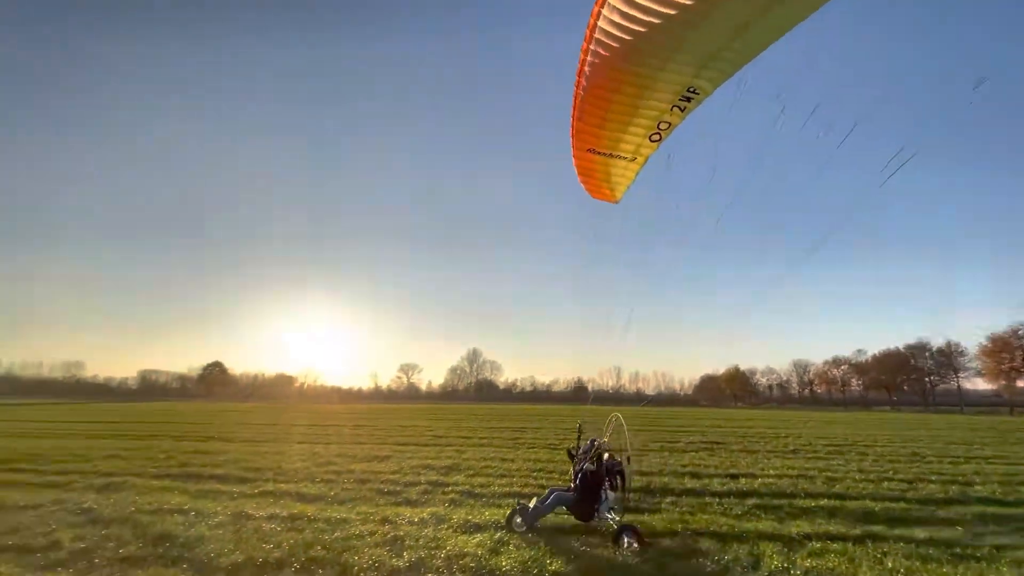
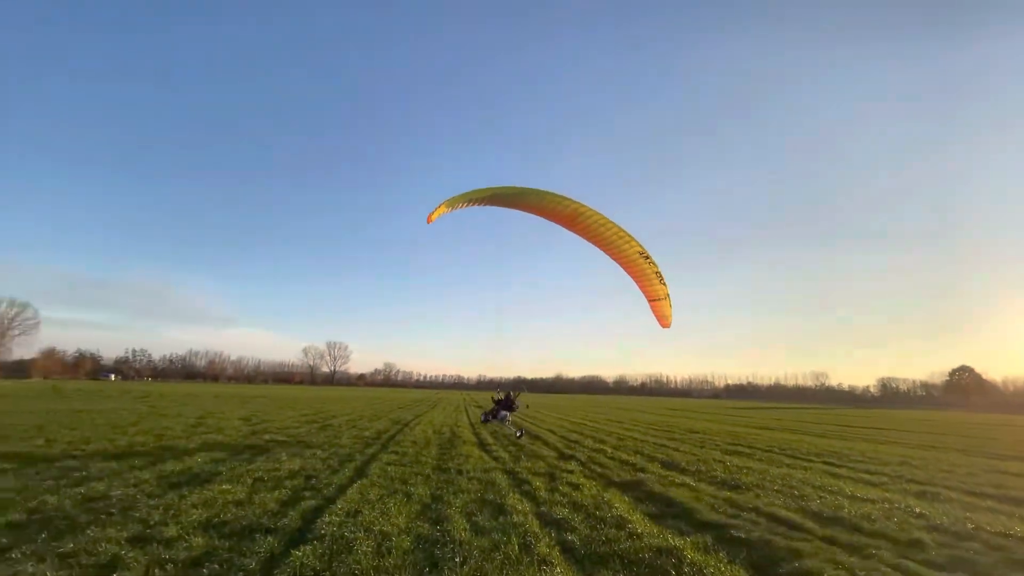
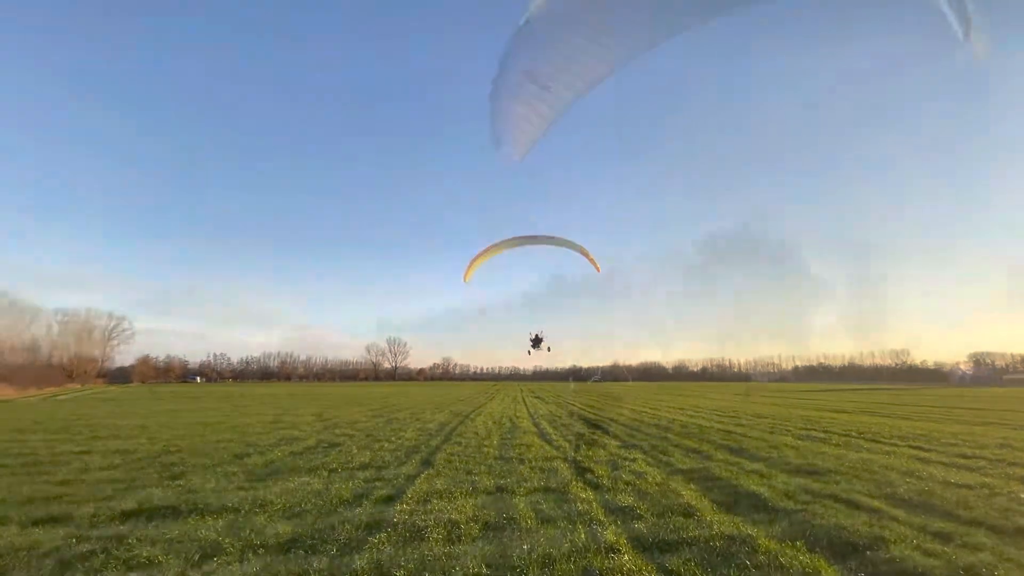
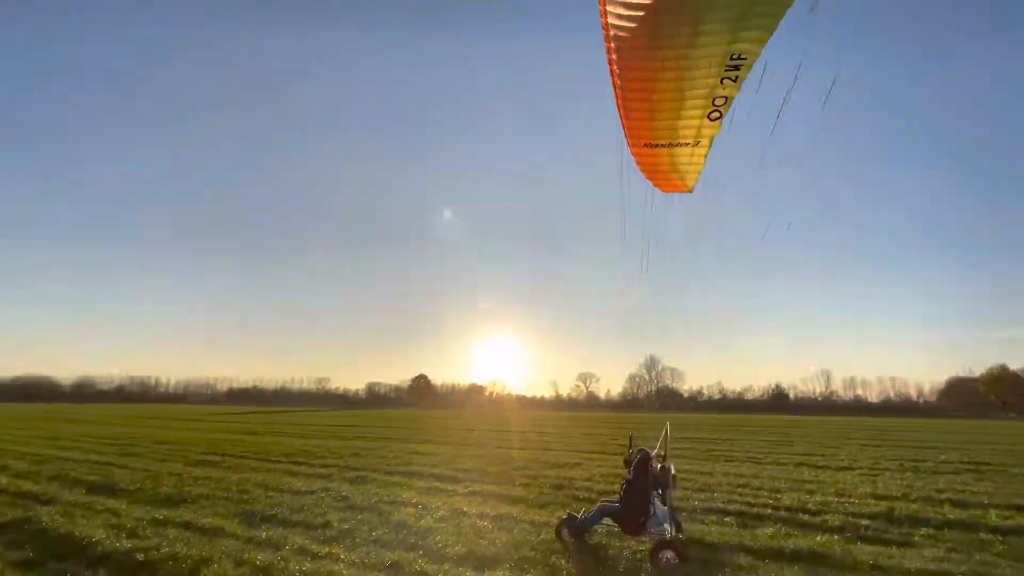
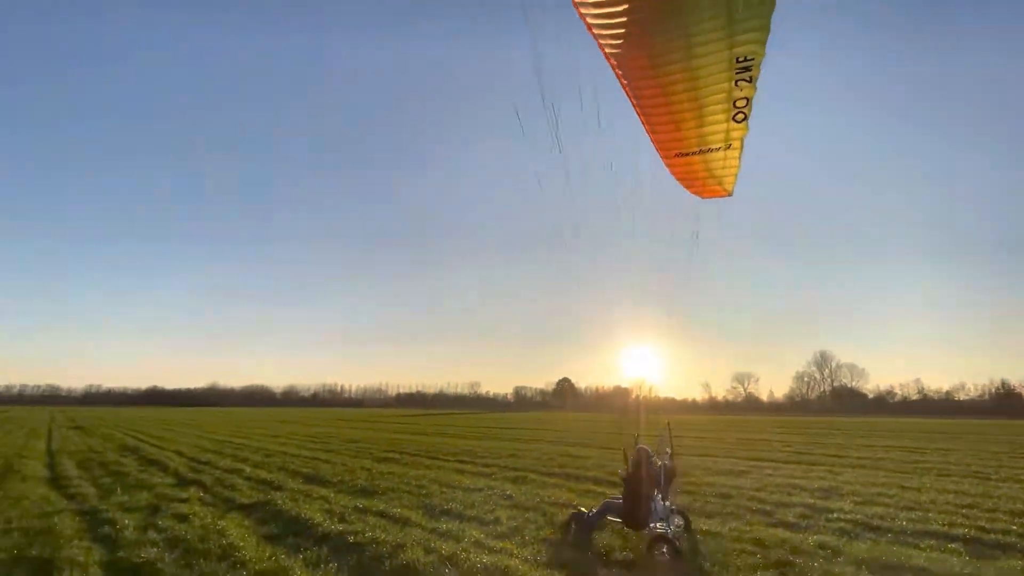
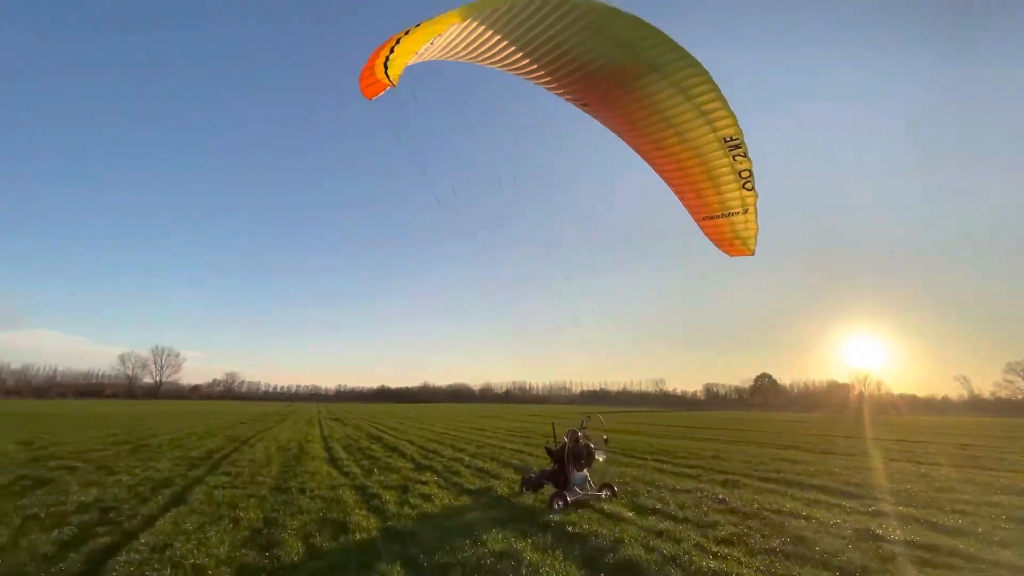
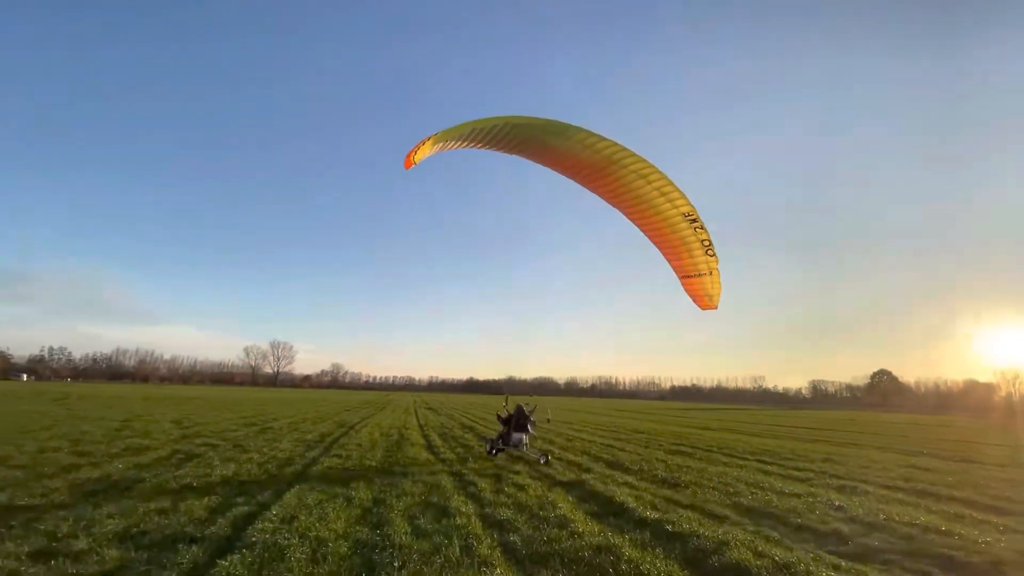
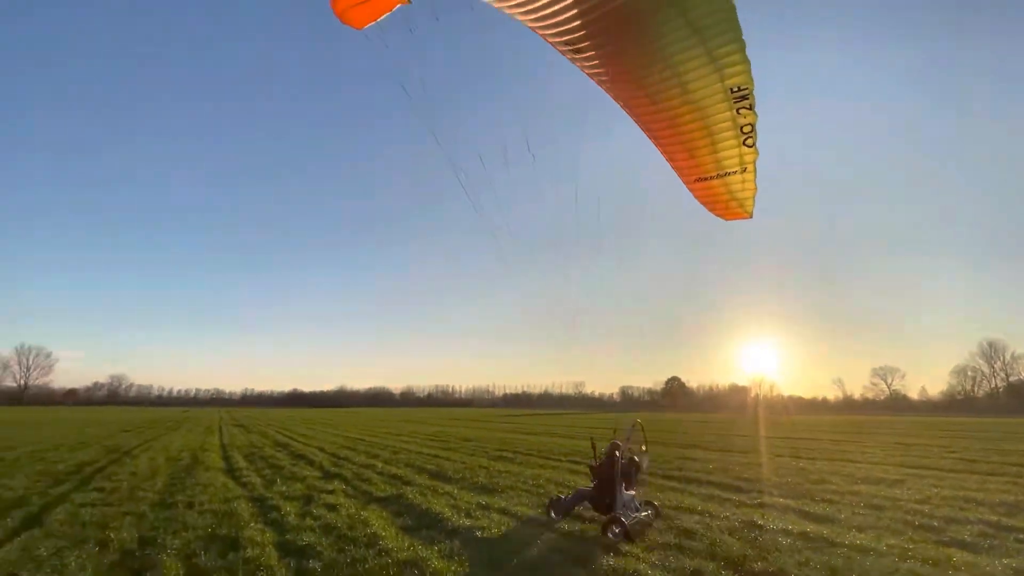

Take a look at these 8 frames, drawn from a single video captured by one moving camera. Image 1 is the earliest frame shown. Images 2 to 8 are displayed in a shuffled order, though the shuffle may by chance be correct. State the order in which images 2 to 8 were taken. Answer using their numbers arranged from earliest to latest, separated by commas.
4, 5, 8, 6, 7, 2, 3
